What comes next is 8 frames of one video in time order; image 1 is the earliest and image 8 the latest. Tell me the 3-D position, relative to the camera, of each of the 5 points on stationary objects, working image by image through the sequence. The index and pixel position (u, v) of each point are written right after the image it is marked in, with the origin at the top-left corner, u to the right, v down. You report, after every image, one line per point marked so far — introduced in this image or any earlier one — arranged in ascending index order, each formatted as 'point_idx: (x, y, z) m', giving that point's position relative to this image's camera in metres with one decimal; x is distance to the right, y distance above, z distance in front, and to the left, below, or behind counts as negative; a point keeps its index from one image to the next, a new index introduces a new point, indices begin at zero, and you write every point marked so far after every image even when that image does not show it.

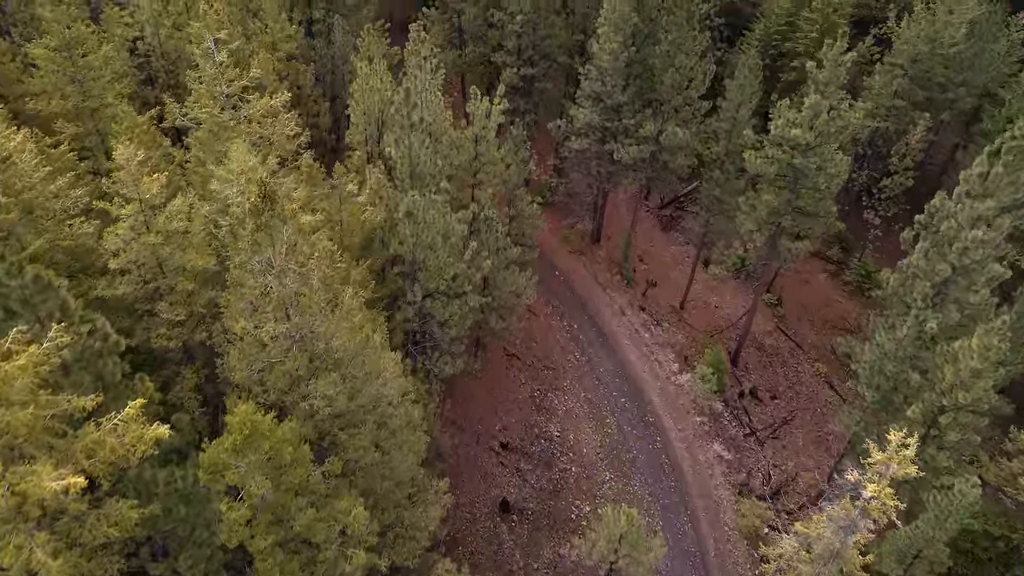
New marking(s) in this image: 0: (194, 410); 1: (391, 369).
0: (-6.0, -2.3, +15.6) m
1: (-2.3, -1.6, +16.0) m
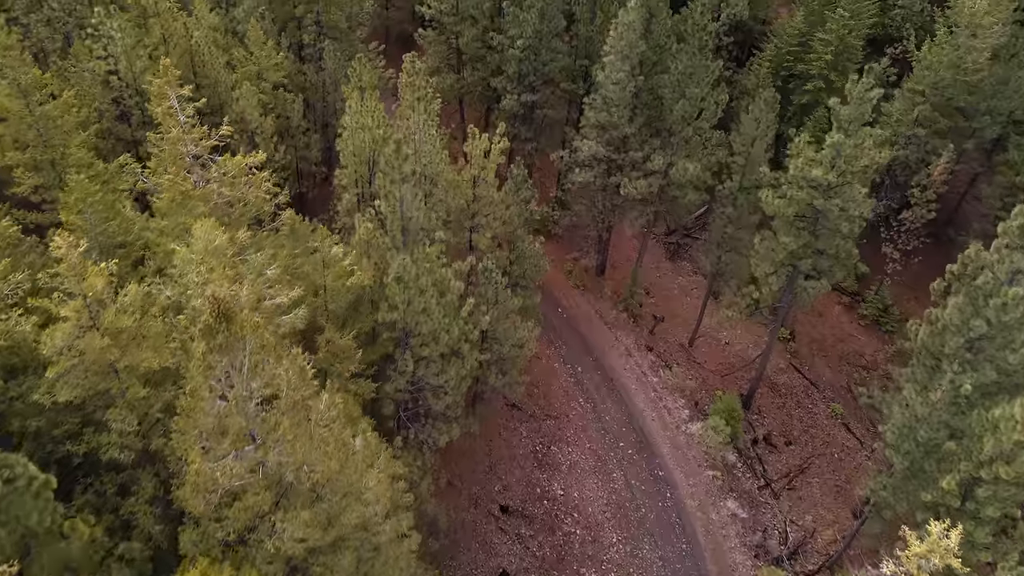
0: (-5.9, -4.0, +13.6) m
1: (-2.3, -3.2, +14.0) m
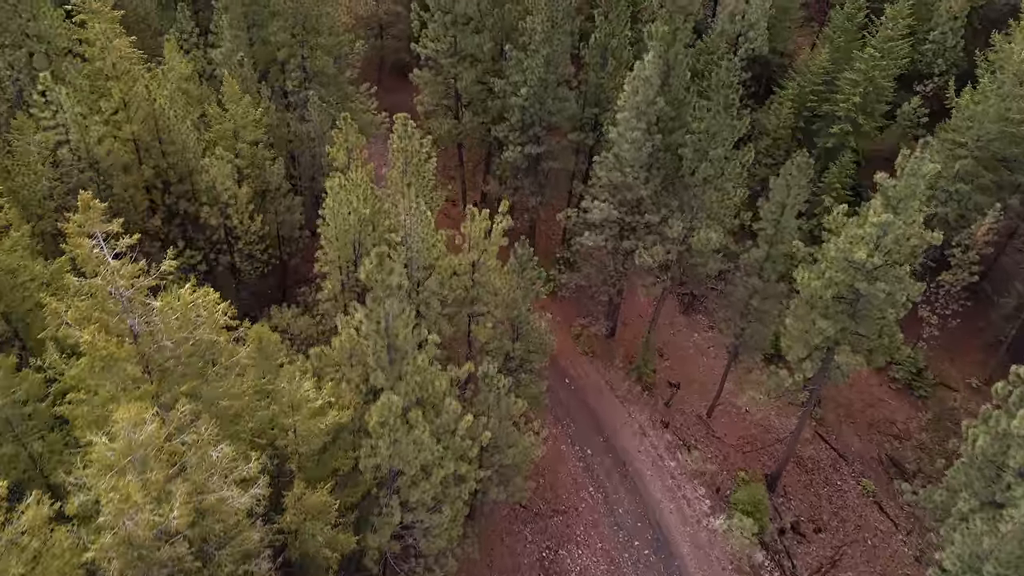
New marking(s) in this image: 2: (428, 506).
0: (-5.8, -6.8, +10.5) m
1: (-2.2, -6.0, +10.9) m
2: (-1.8, -4.8, +18.2) m
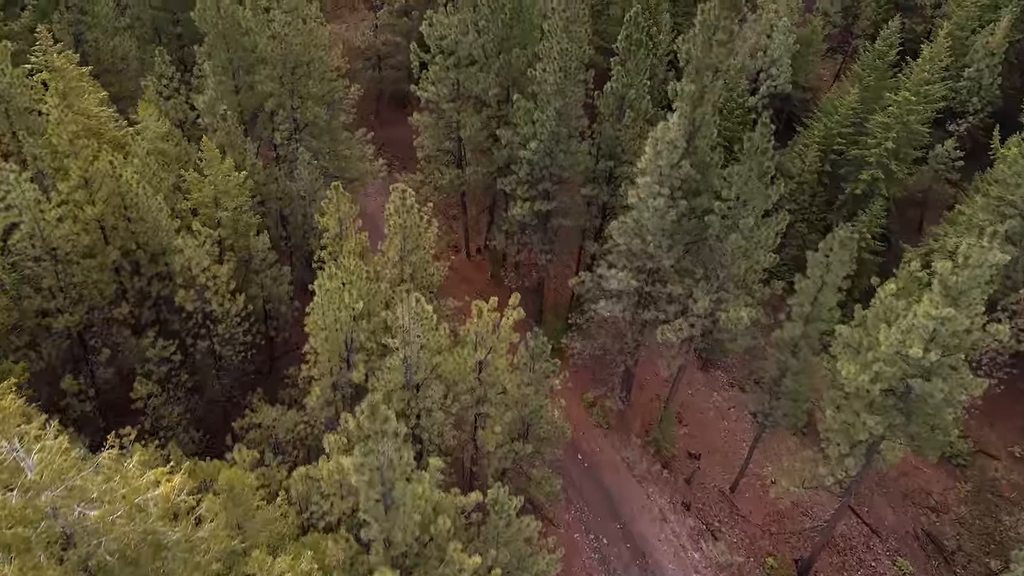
0: (-5.5, -9.3, +7.8) m
1: (-1.9, -8.6, +8.2) m
2: (-1.5, -7.3, +15.6) m
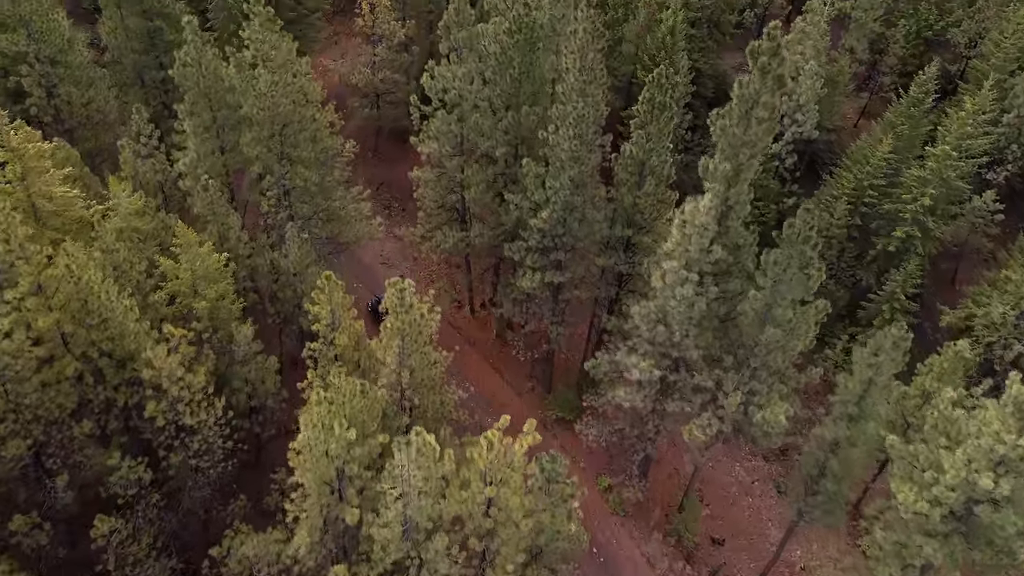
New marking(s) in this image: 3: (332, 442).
0: (-5.2, -12.0, +5.2) m
1: (-1.6, -11.3, +5.6) m
2: (-1.2, -10.0, +12.9) m
3: (-3.8, -3.3, +17.7) m
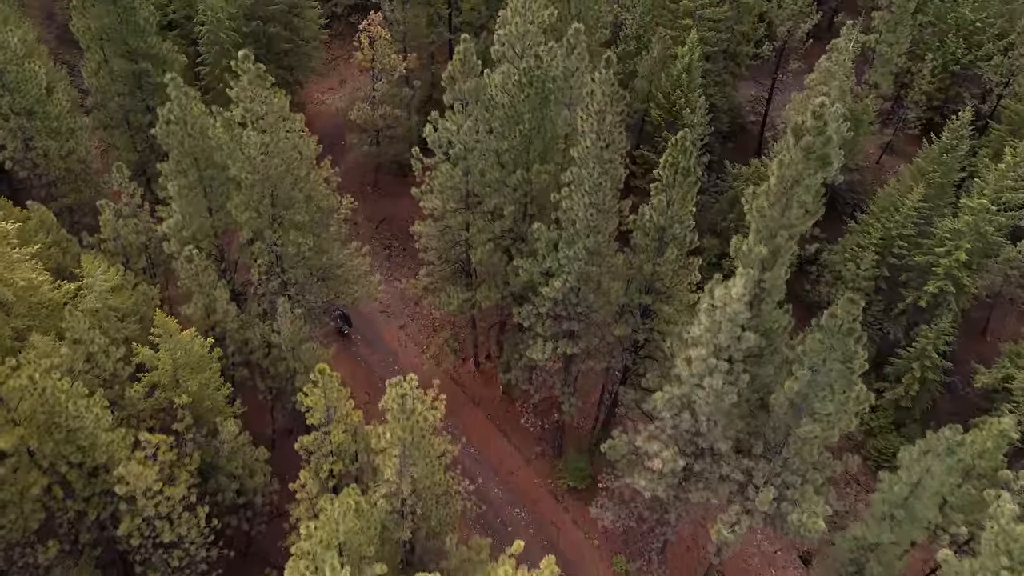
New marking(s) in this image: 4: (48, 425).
0: (-4.9, -14.3, +3.2) m
1: (-1.3, -13.6, +3.6) m
2: (-0.9, -12.3, +10.9) m
3: (-3.5, -5.6, +15.6) m
4: (-9.8, -2.9, +17.6) m
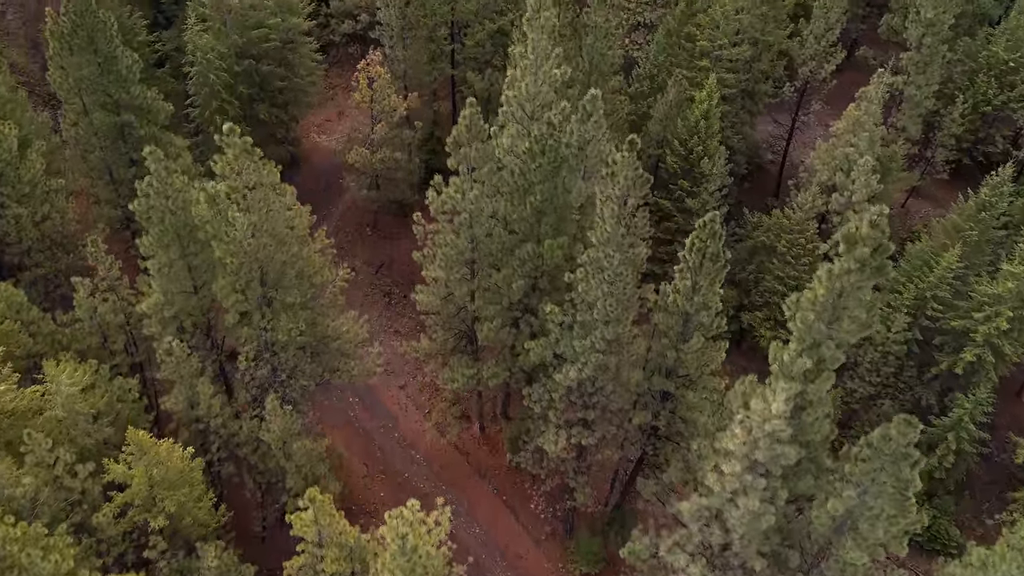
0: (-4.7, -16.8, +1.1) m
1: (-1.0, -16.1, +1.5) m
2: (-0.6, -14.8, +8.8) m
3: (-3.2, -8.0, +13.5) m
4: (-9.6, -5.3, +15.5) m
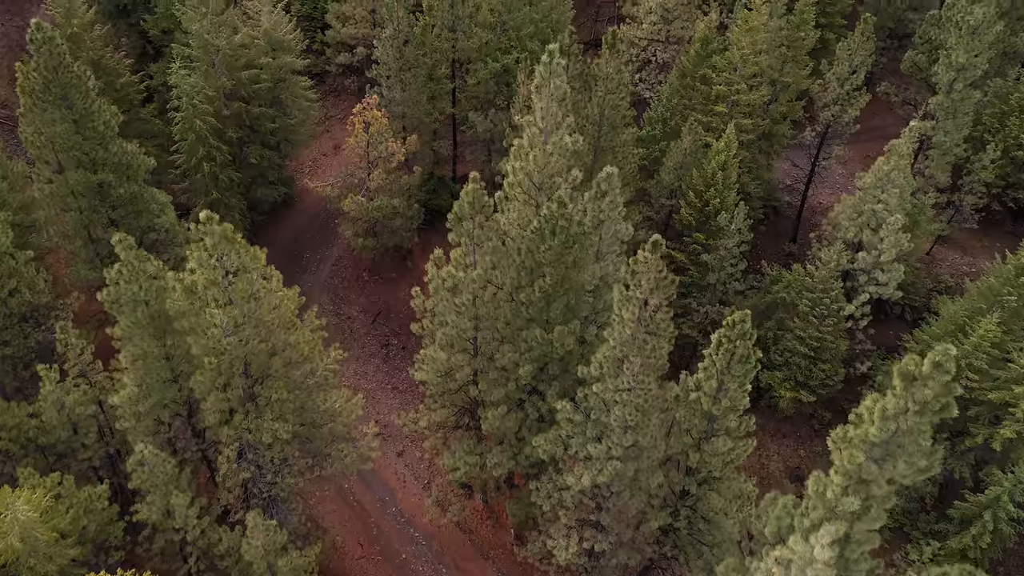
0: (-4.5, -19.3, -1.0) m
1: (-0.9, -18.6, -0.6) m
2: (-0.5, -17.3, +6.8) m
3: (-3.1, -10.5, +11.5) m
4: (-9.4, -7.8, +13.5) m
